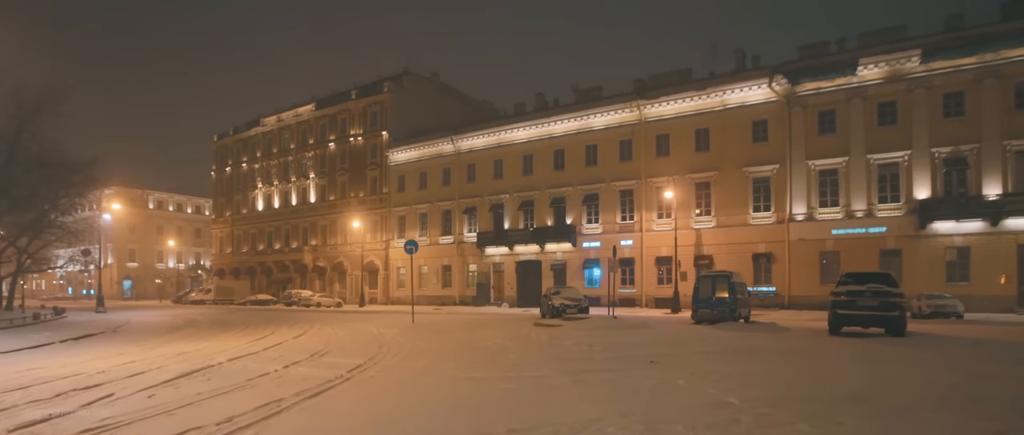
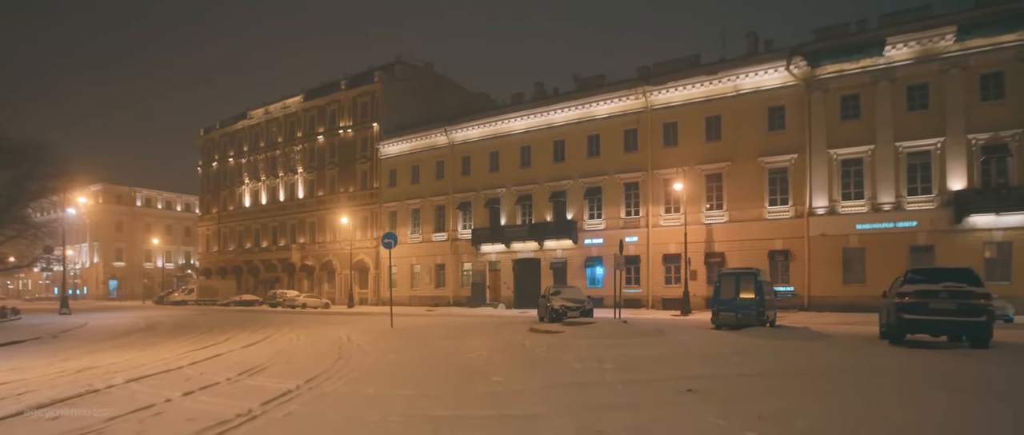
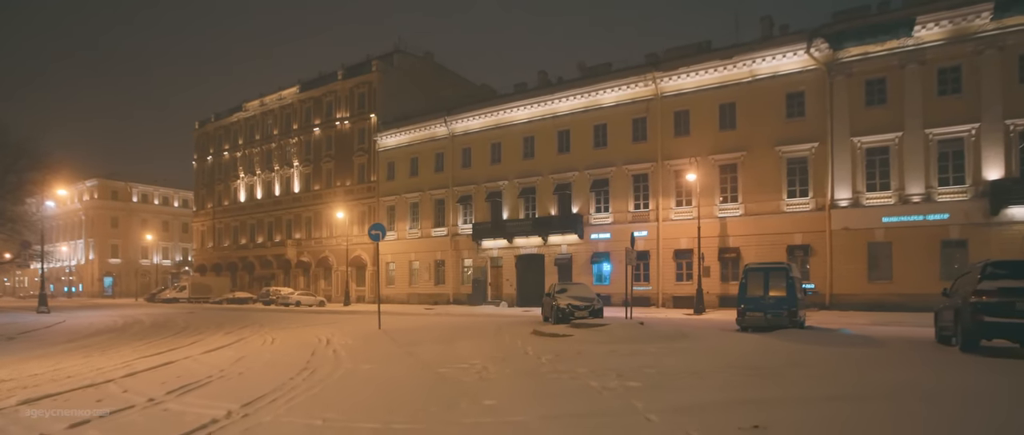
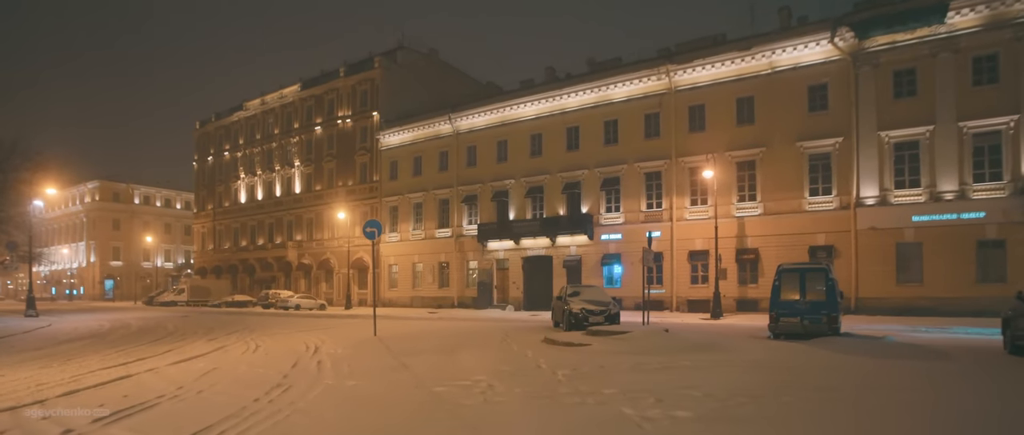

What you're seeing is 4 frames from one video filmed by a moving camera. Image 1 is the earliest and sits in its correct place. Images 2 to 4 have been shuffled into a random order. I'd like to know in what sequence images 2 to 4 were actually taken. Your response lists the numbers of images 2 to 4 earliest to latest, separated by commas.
2, 3, 4
